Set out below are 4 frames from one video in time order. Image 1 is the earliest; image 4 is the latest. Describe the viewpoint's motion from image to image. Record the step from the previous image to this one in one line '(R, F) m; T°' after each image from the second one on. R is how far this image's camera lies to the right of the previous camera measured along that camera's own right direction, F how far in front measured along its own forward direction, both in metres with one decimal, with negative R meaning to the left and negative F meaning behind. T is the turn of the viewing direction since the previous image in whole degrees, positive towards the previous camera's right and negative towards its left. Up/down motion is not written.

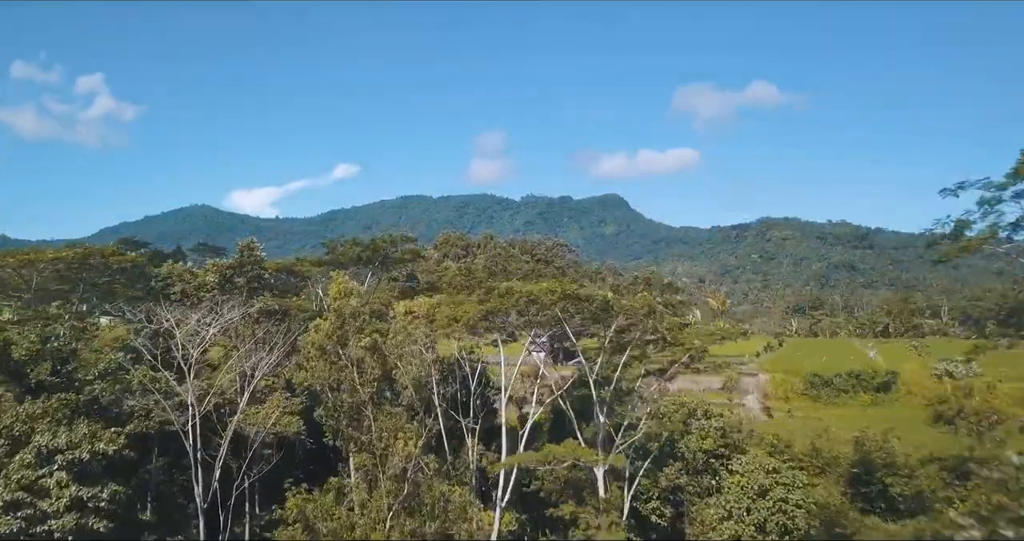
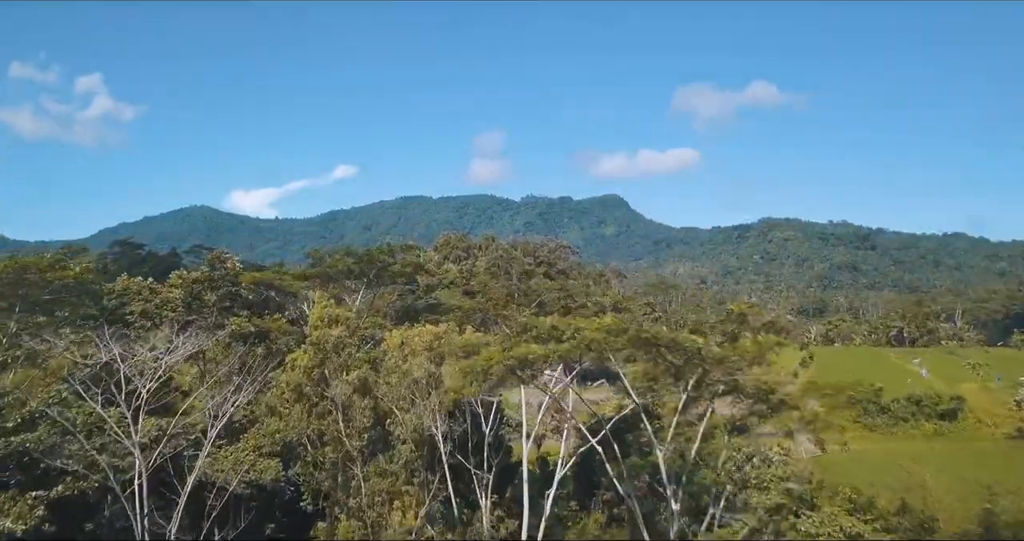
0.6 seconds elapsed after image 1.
(-0.6, +4.0) m; 0°
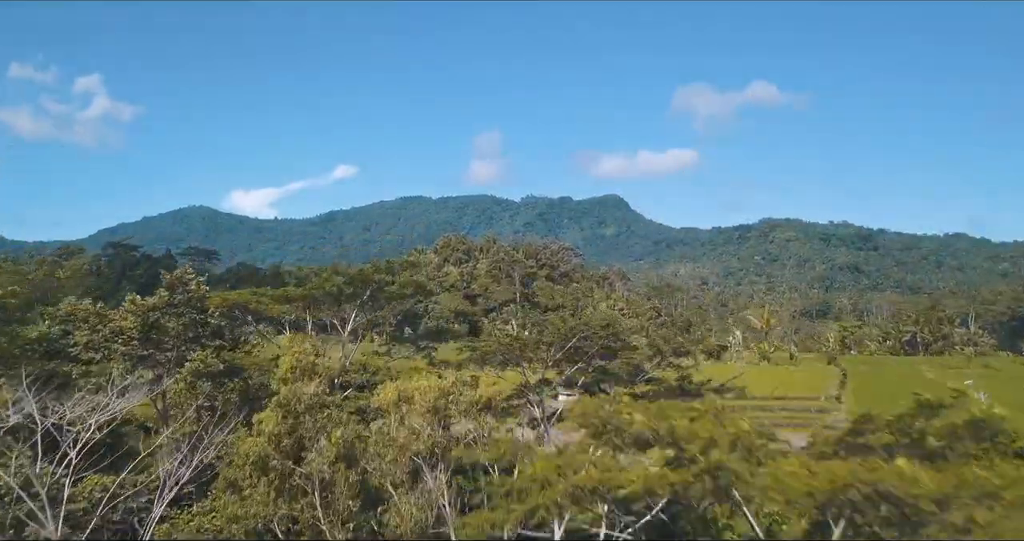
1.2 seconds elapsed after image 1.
(-0.5, +3.7) m; 0°
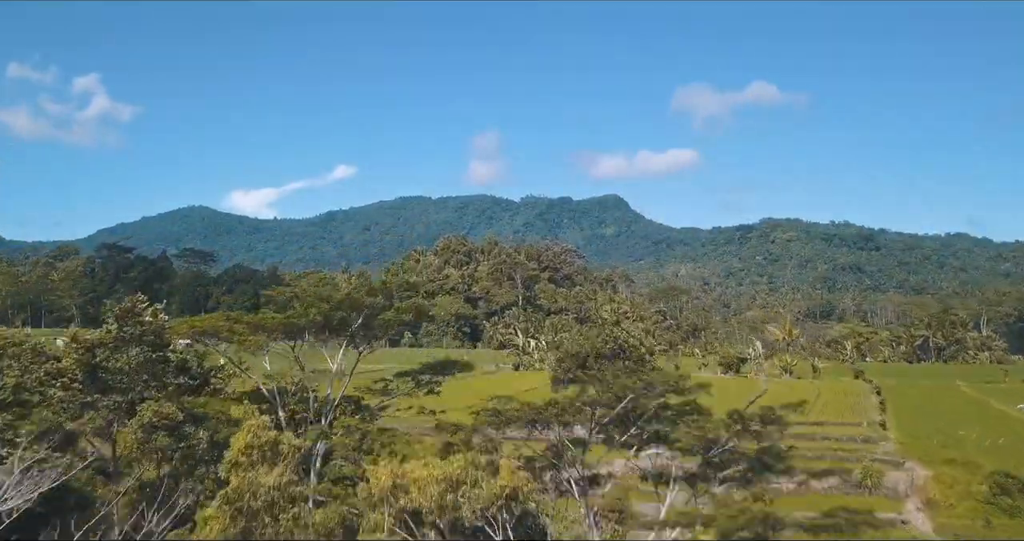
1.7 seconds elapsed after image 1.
(-0.5, +3.2) m; 0°
